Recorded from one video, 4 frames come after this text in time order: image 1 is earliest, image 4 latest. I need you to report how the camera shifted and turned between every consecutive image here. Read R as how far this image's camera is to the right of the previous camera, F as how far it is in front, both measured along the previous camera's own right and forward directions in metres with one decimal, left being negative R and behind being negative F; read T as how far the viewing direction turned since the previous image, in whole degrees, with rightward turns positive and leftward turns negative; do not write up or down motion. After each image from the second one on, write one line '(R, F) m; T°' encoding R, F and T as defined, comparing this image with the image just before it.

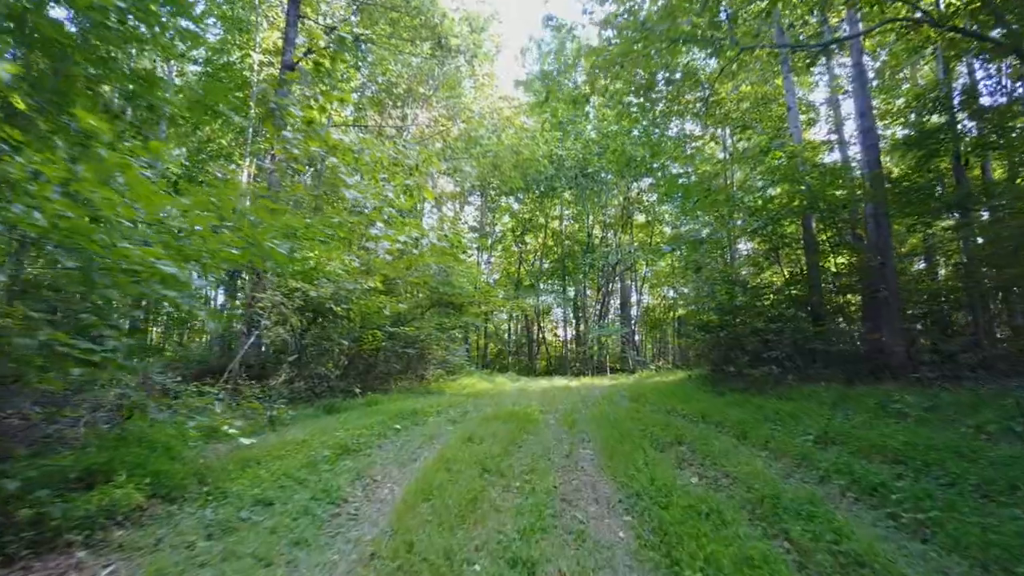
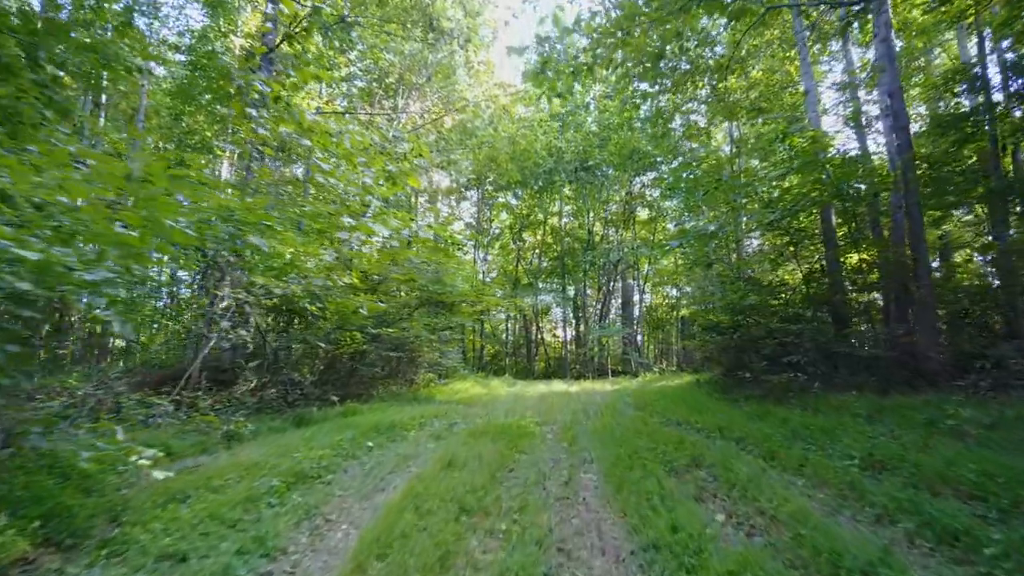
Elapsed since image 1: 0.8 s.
(+0.1, +0.8) m; 0°
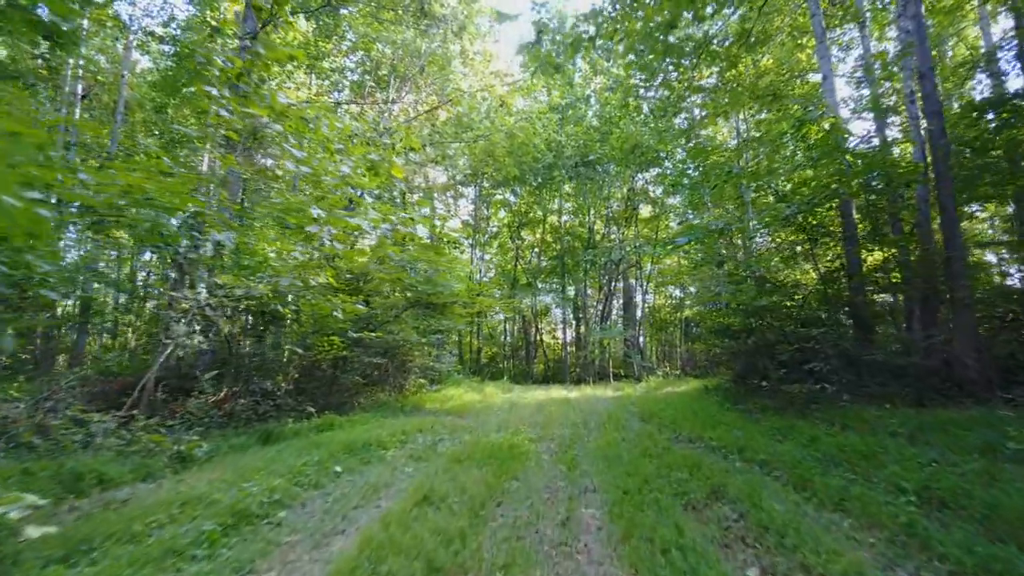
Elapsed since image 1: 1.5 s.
(+0.1, +0.7) m; 0°
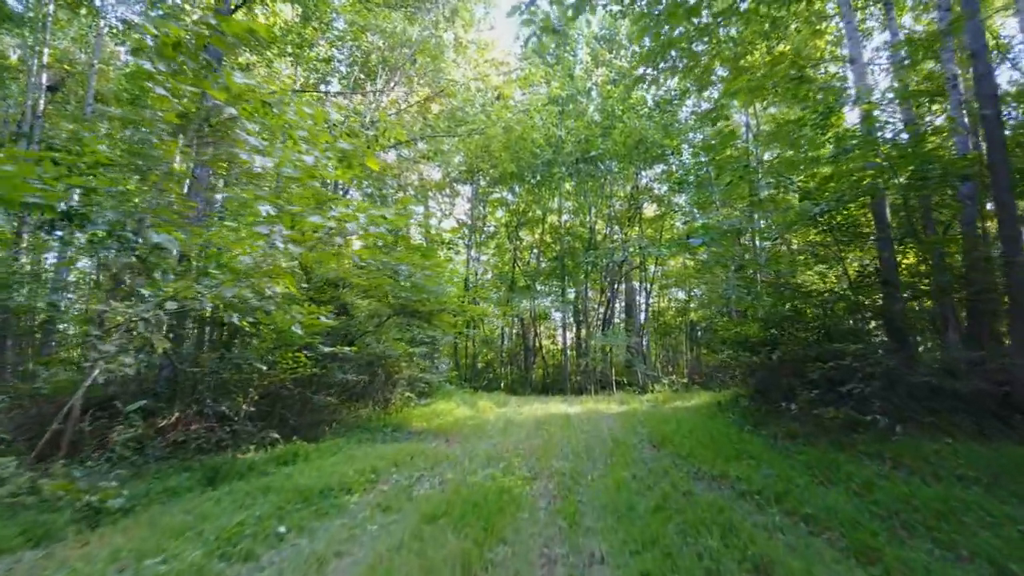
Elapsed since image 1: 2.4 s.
(+0.1, +0.9) m; 0°
